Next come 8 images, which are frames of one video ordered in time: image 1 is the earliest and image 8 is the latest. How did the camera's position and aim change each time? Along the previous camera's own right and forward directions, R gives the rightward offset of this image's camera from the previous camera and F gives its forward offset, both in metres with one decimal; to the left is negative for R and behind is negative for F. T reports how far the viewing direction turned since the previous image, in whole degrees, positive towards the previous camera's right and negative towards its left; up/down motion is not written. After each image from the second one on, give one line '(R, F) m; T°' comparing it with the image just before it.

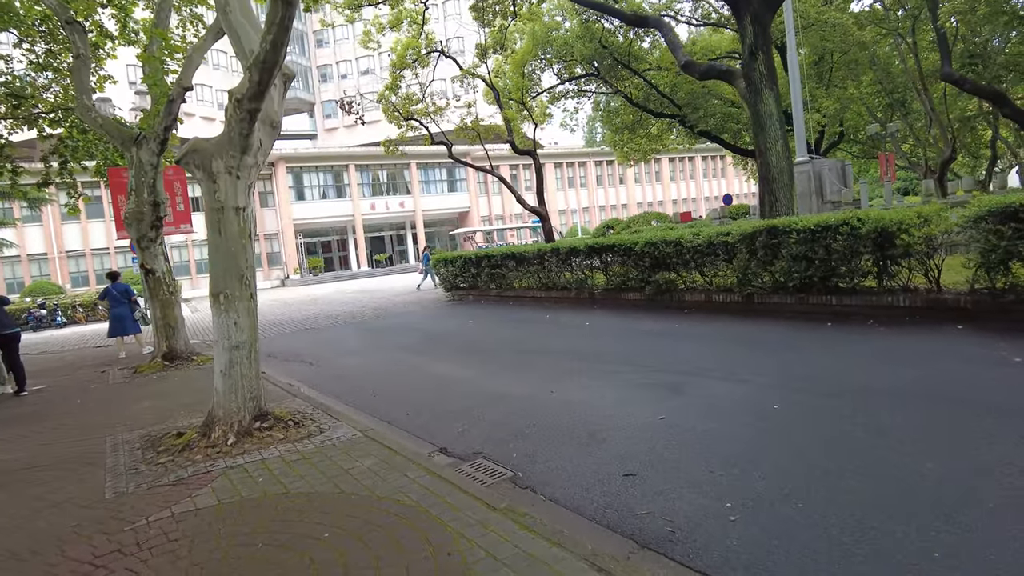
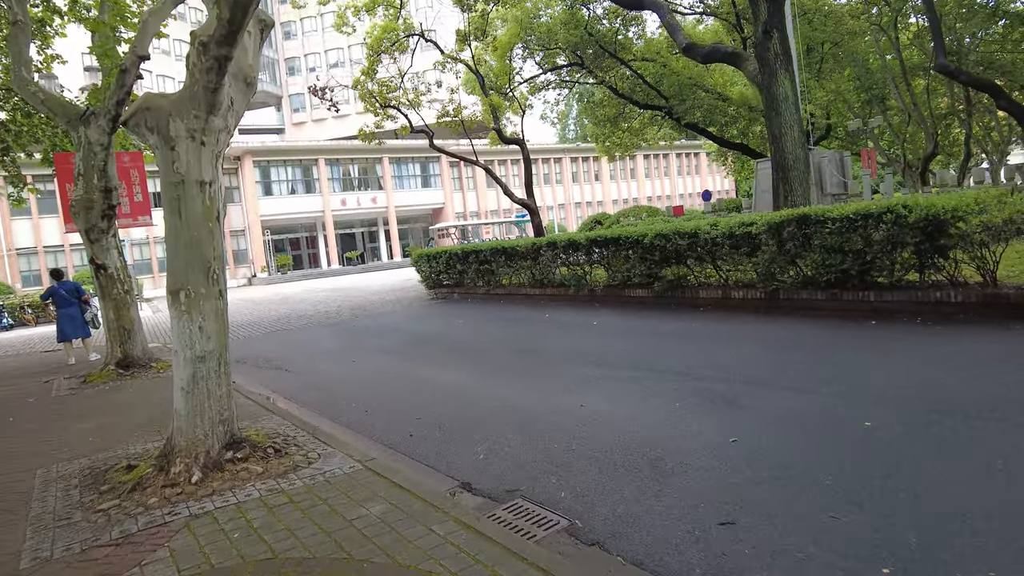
(-0.5, +1.1) m; +3°
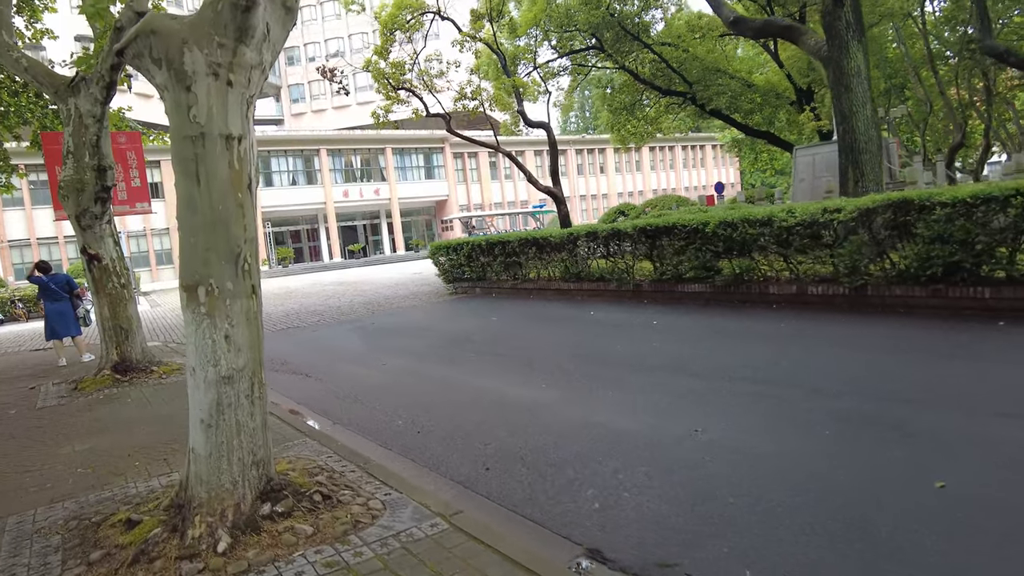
(-0.7, +1.2) m; 0°
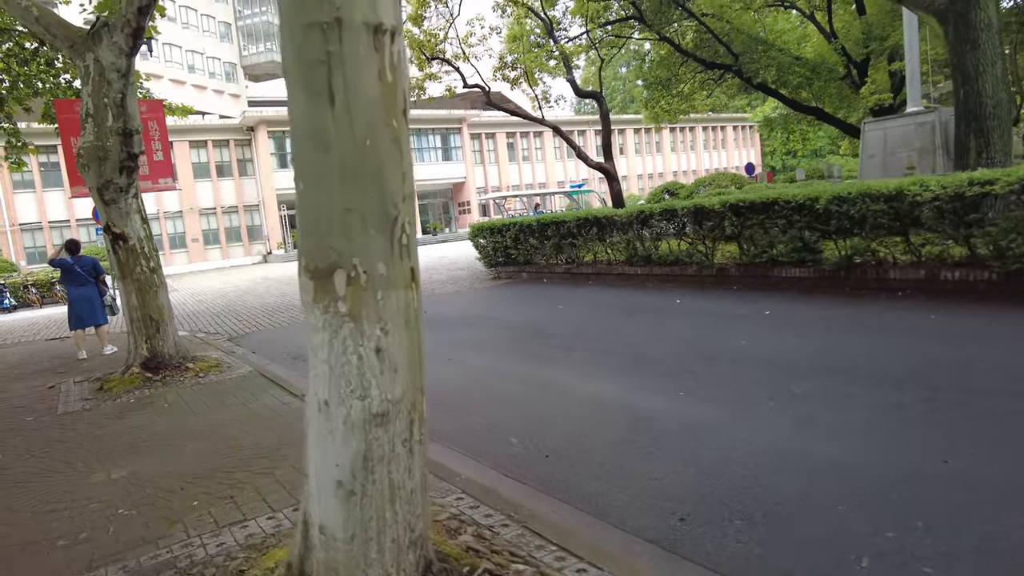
(-0.9, +1.2) m; -1°
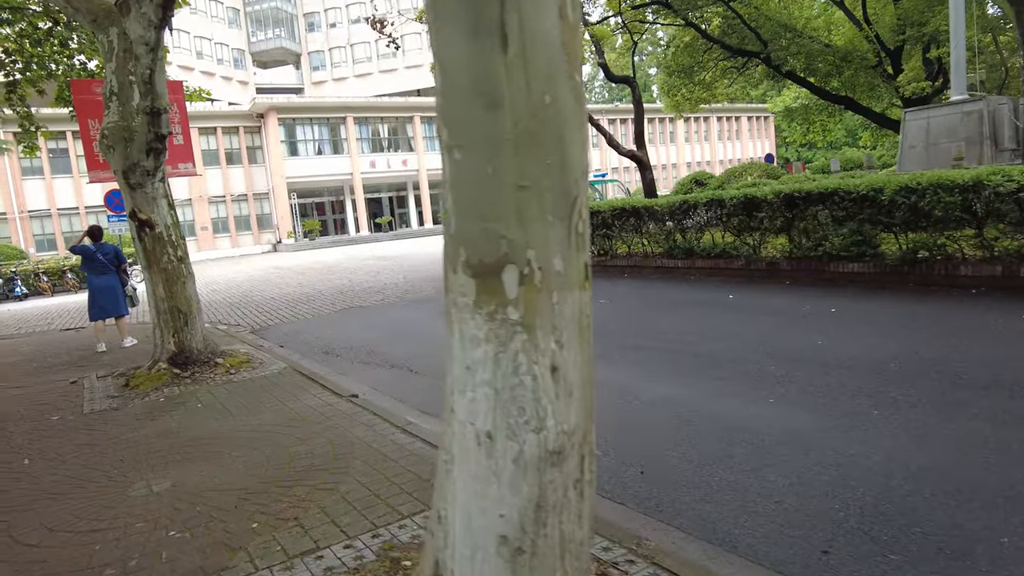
(-0.5, +0.5) m; 0°
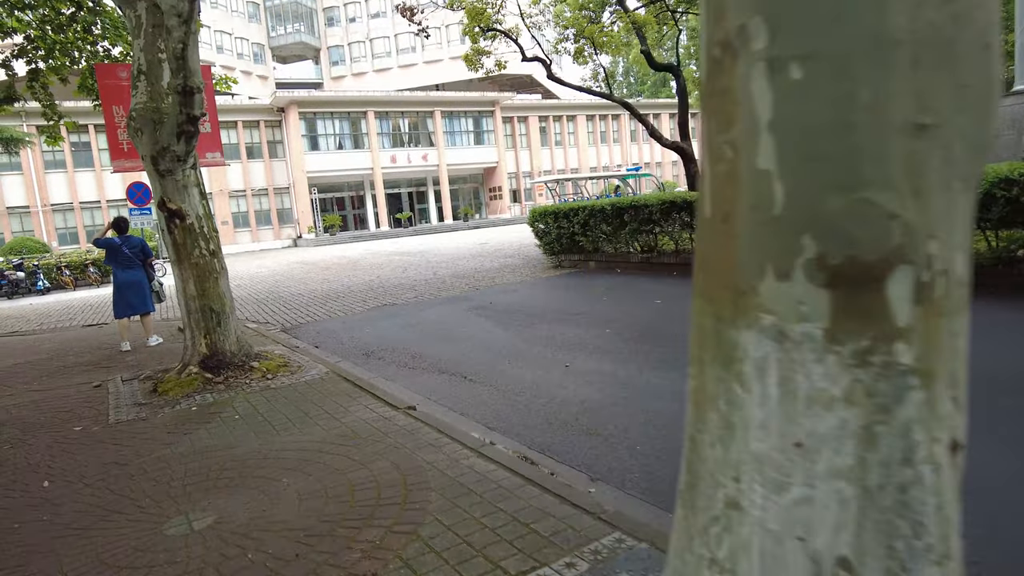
(-0.5, +0.6) m; -1°
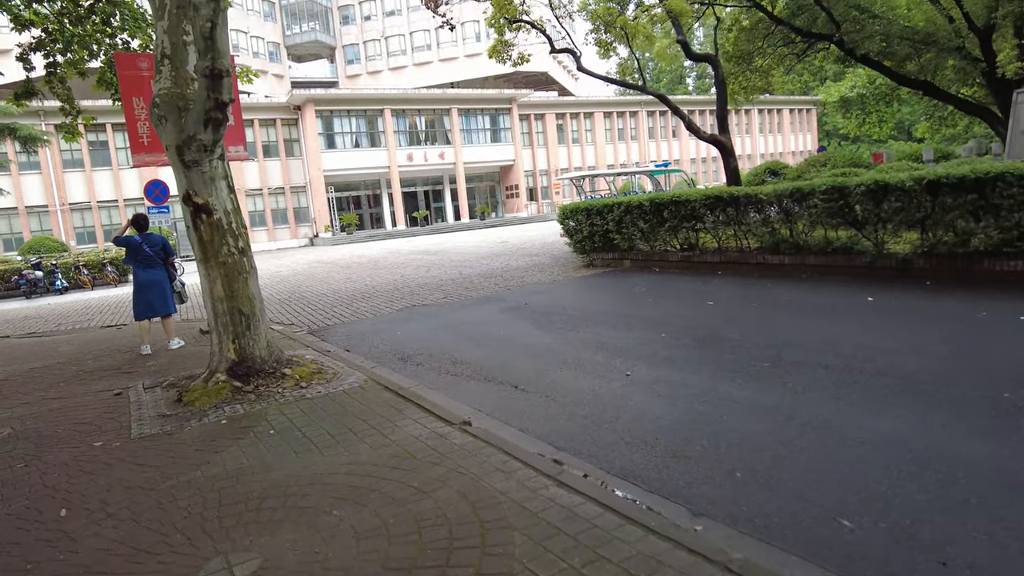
(-0.4, +0.5) m; -1°
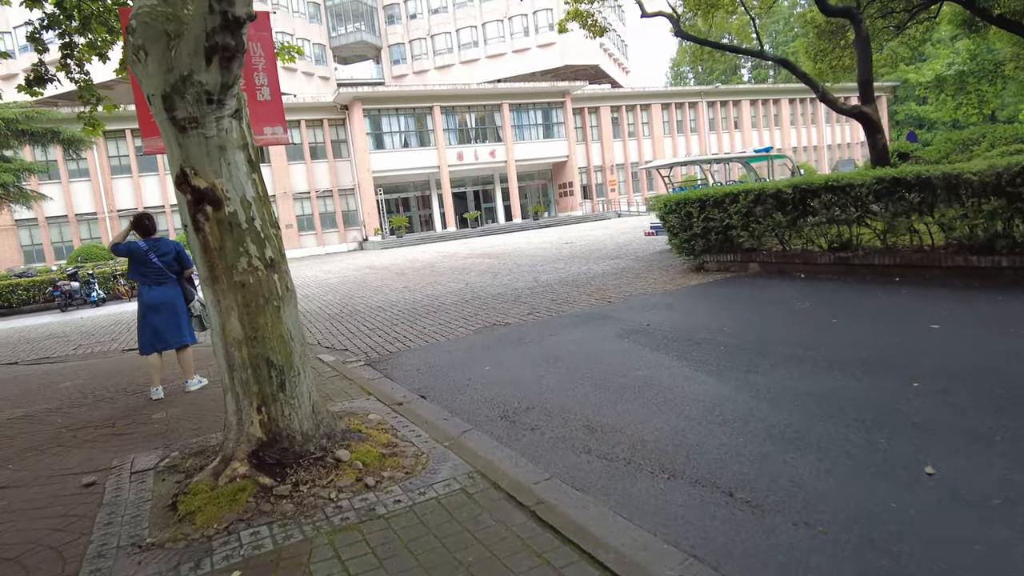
(-0.8, +2.3) m; -4°
